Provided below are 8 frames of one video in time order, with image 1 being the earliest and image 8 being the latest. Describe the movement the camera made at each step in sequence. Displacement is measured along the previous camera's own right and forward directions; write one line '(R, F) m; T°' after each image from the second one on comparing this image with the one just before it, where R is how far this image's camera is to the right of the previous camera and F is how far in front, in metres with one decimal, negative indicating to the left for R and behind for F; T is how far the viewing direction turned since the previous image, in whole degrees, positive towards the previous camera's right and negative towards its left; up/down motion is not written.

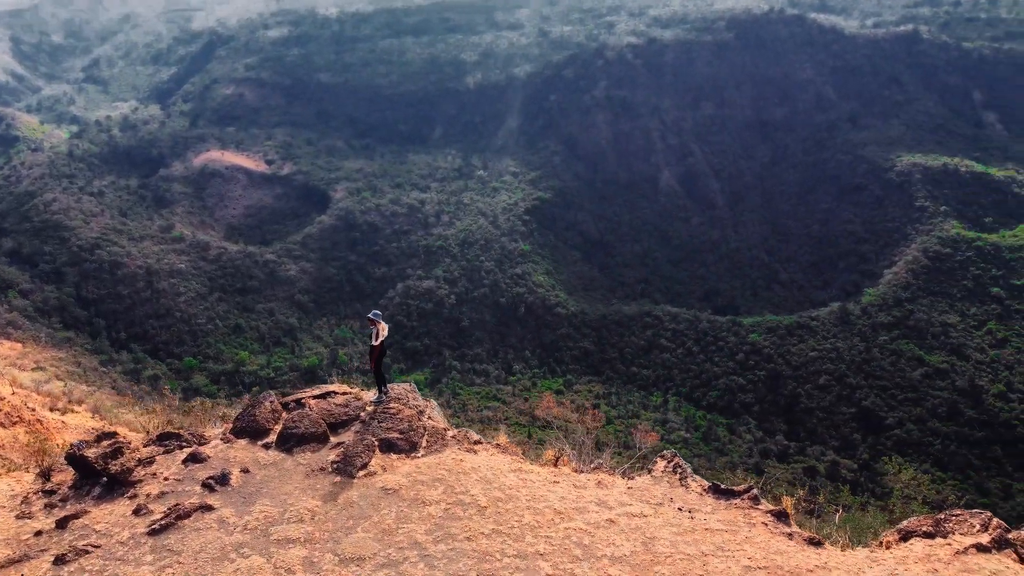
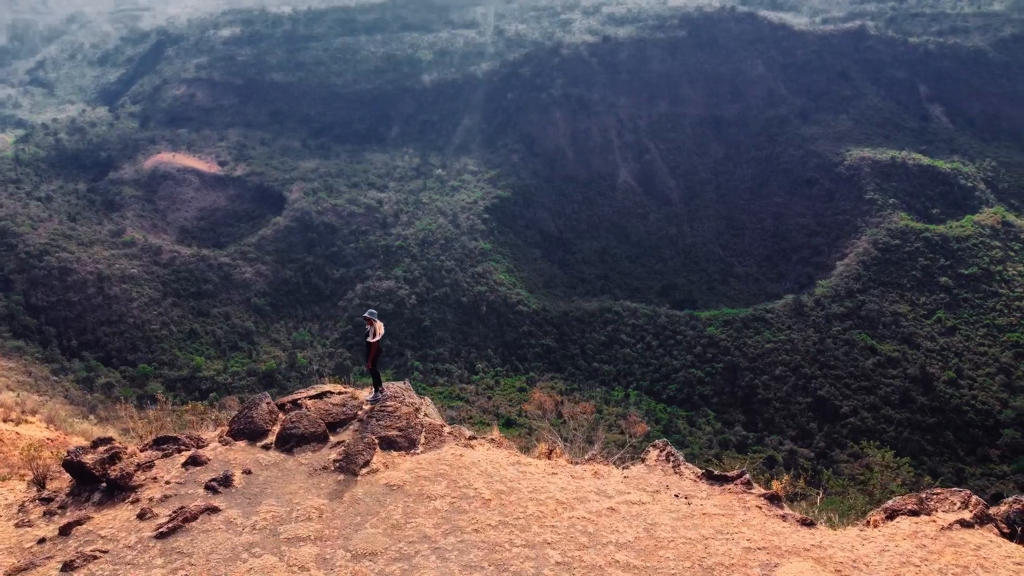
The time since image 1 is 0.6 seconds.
(-0.5, -0.2) m; +3°
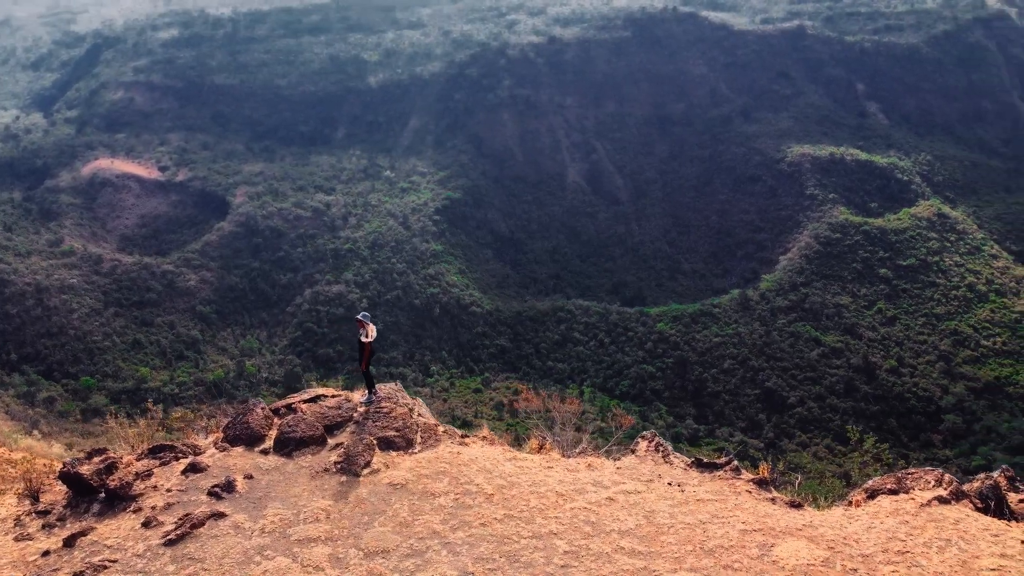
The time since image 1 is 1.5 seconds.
(-0.6, -0.2) m; +3°
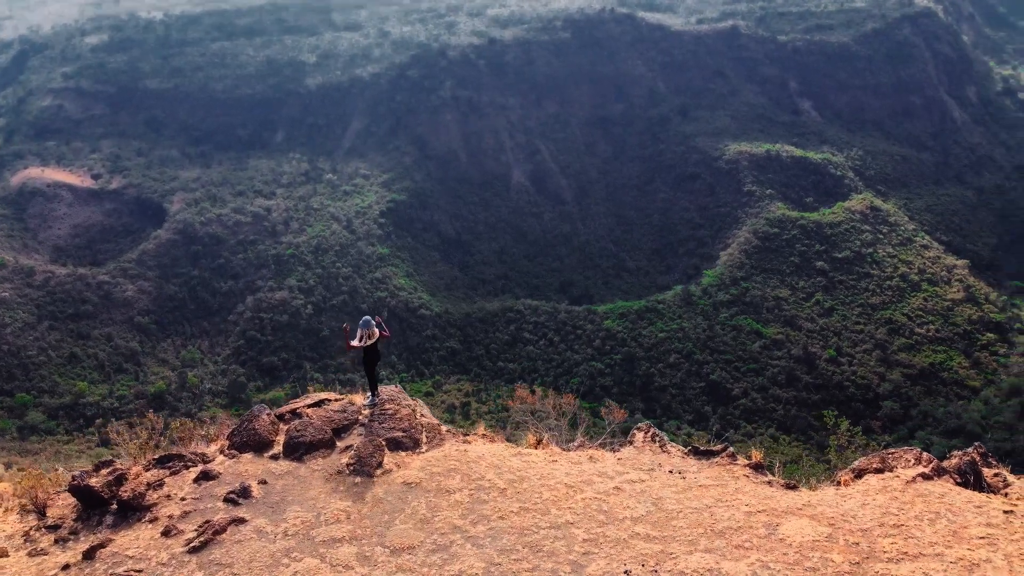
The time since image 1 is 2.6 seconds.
(-0.7, -0.3) m; +4°
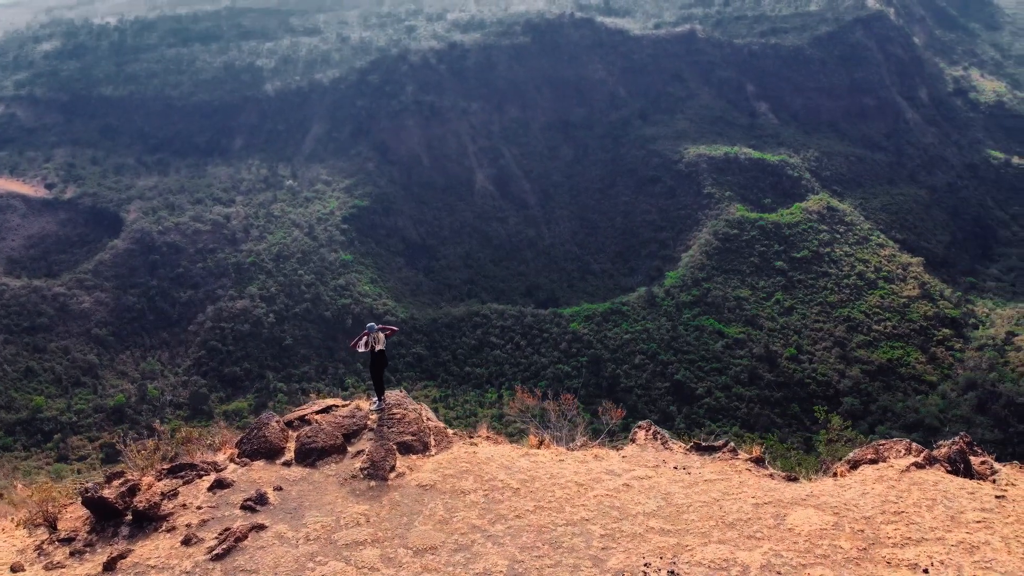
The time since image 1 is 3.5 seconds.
(-0.6, -0.2) m; +3°
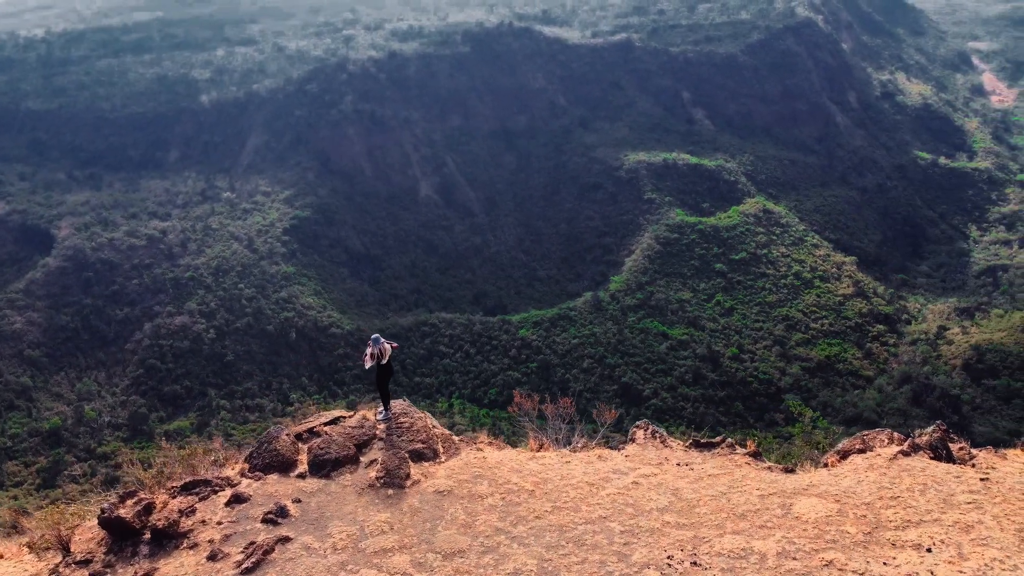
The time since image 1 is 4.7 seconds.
(-0.8, -0.3) m; +4°
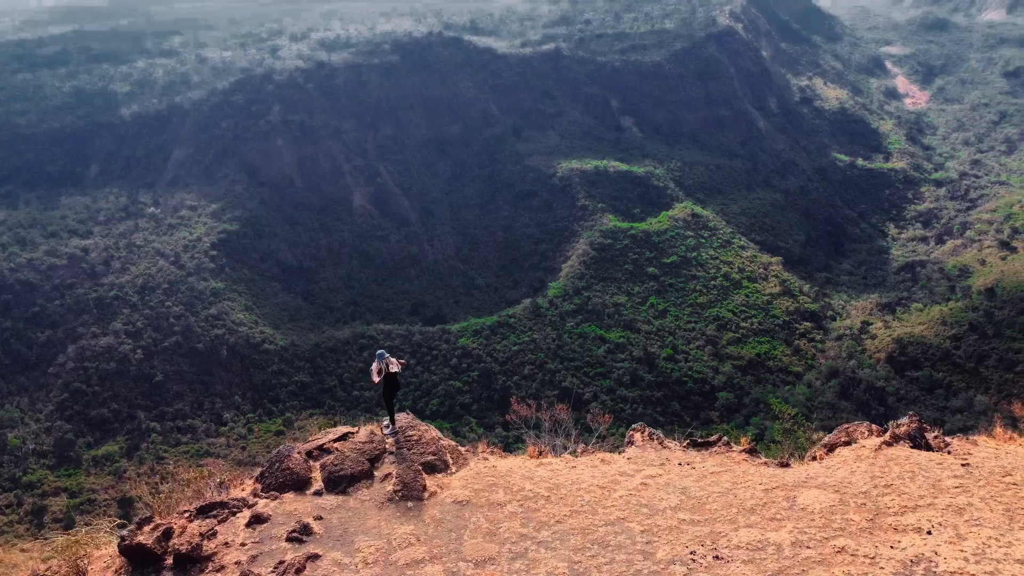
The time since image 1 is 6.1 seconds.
(-1.0, -0.3) m; +5°
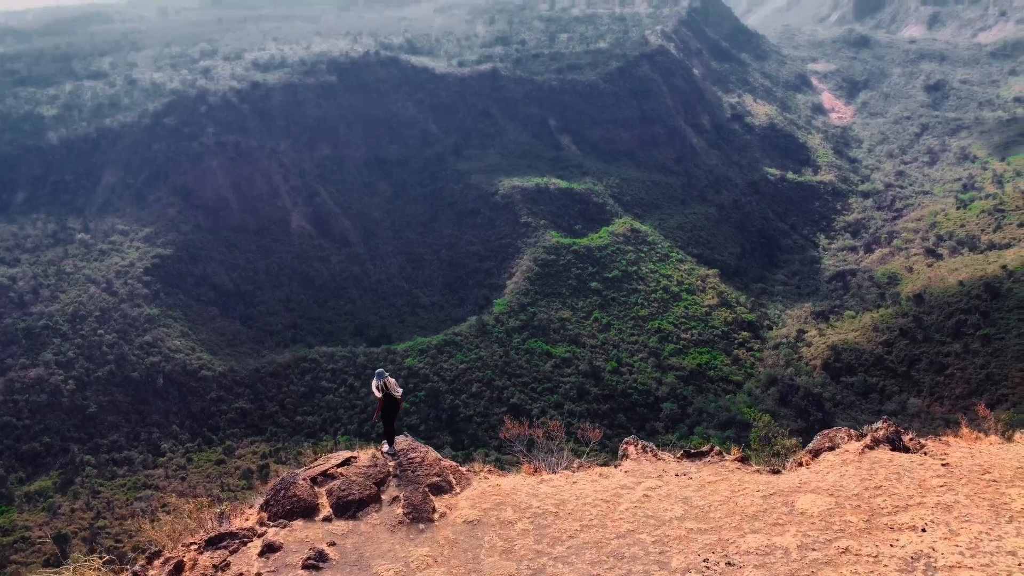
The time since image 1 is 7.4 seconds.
(-0.8, -0.2) m; +4°
